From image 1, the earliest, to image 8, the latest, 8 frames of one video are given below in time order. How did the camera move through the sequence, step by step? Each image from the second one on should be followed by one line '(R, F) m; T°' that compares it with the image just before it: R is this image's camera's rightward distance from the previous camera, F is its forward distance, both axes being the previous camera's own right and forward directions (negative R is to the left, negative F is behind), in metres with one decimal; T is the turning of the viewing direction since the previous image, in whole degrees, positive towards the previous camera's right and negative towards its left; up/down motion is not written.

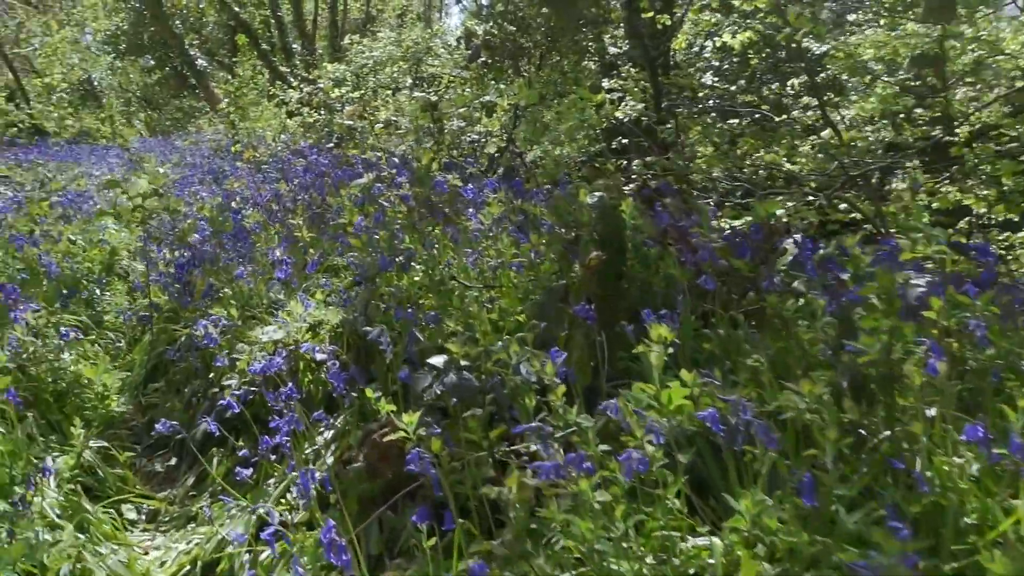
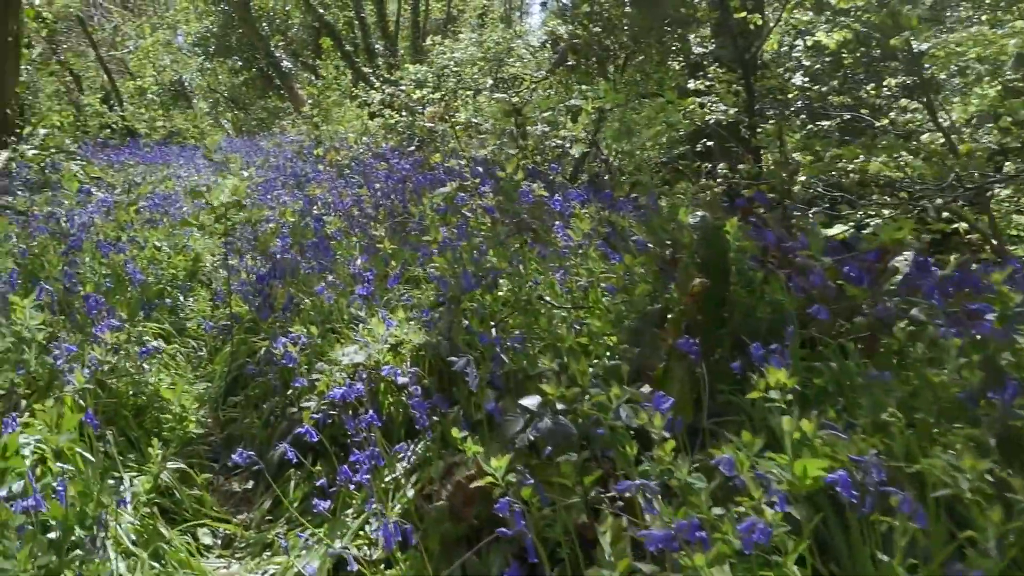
(0.0, +0.1) m; -5°
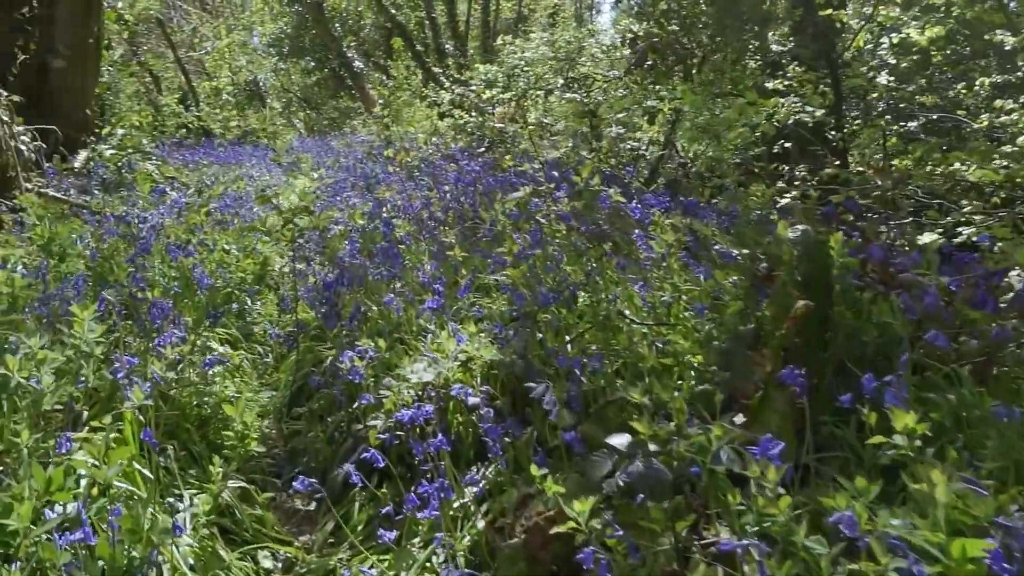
(0.0, +0.1) m; -4°
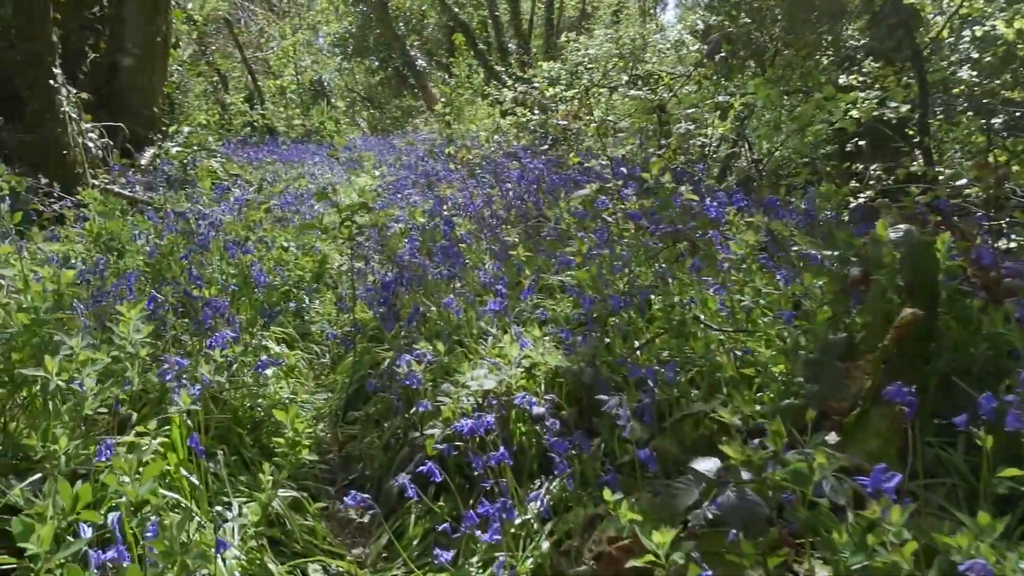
(0.0, +0.1) m; -4°
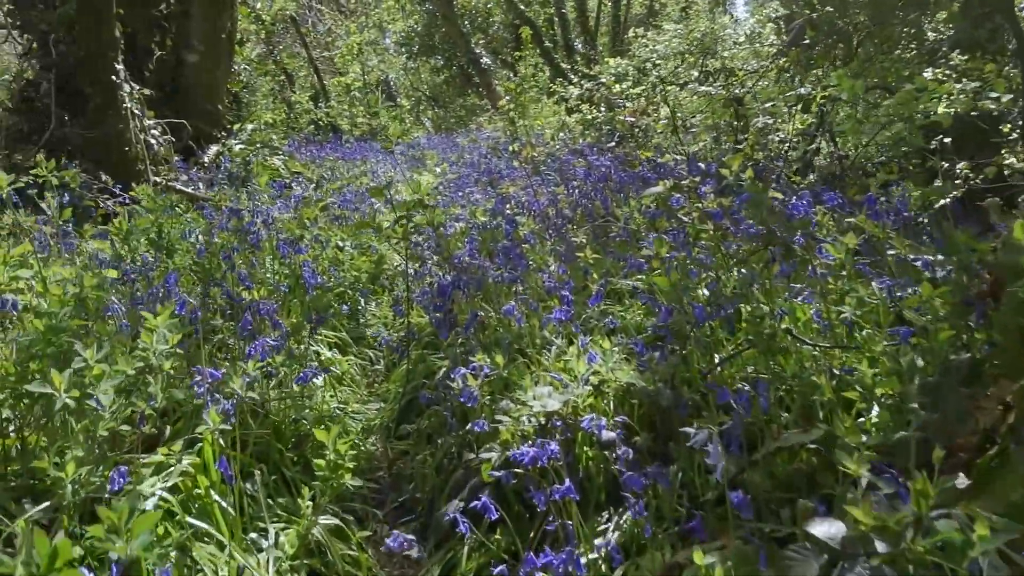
(0.0, +0.2) m; -4°
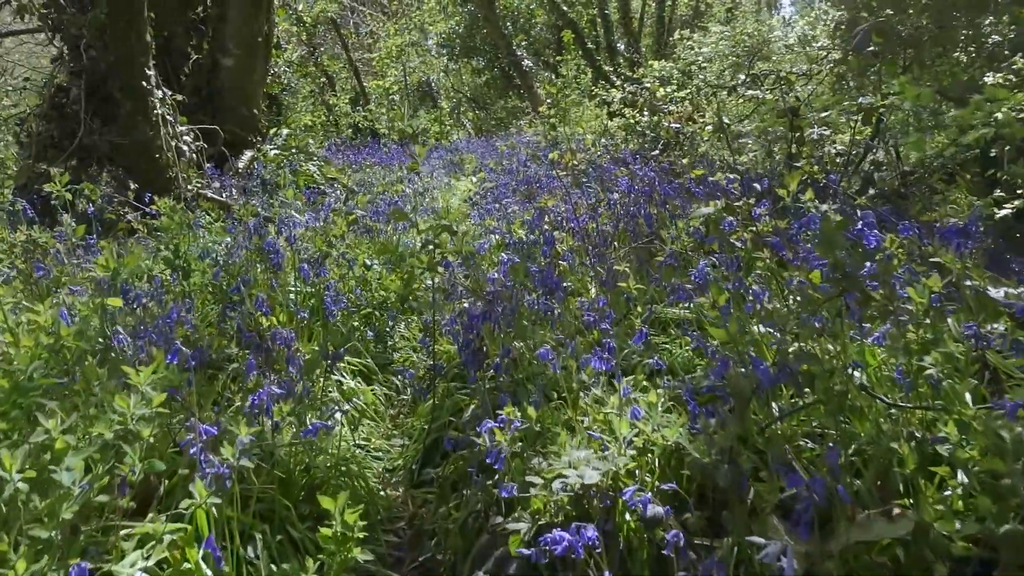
(0.0, +0.2) m; -3°
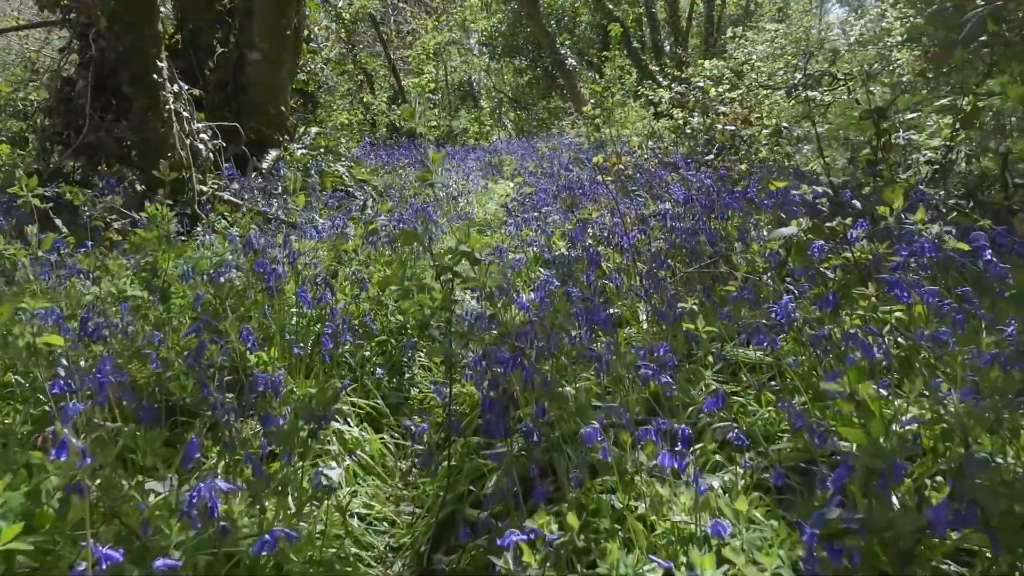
(0.0, +0.4) m; -3°
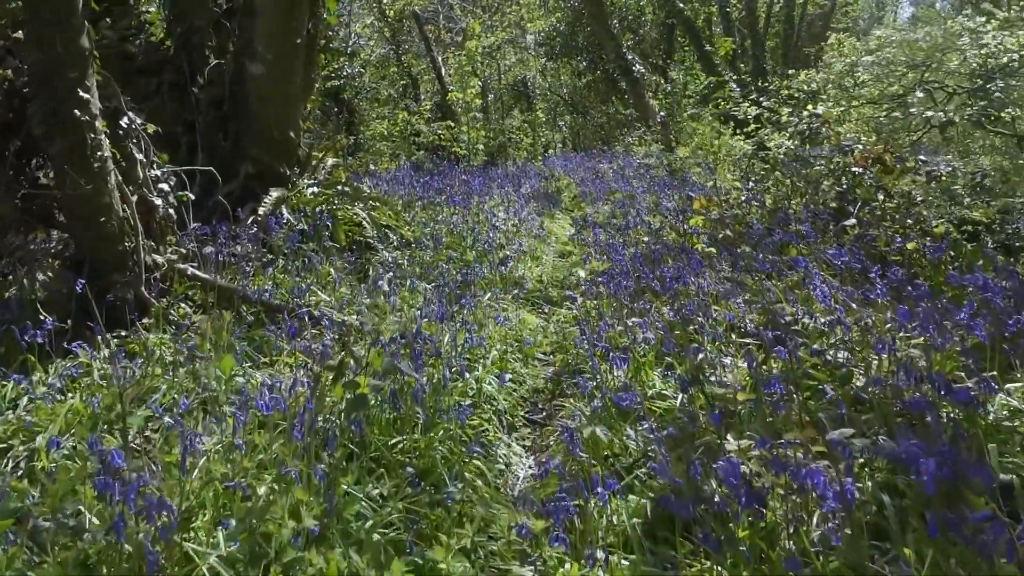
(-0.1, +1.3) m; -3°
